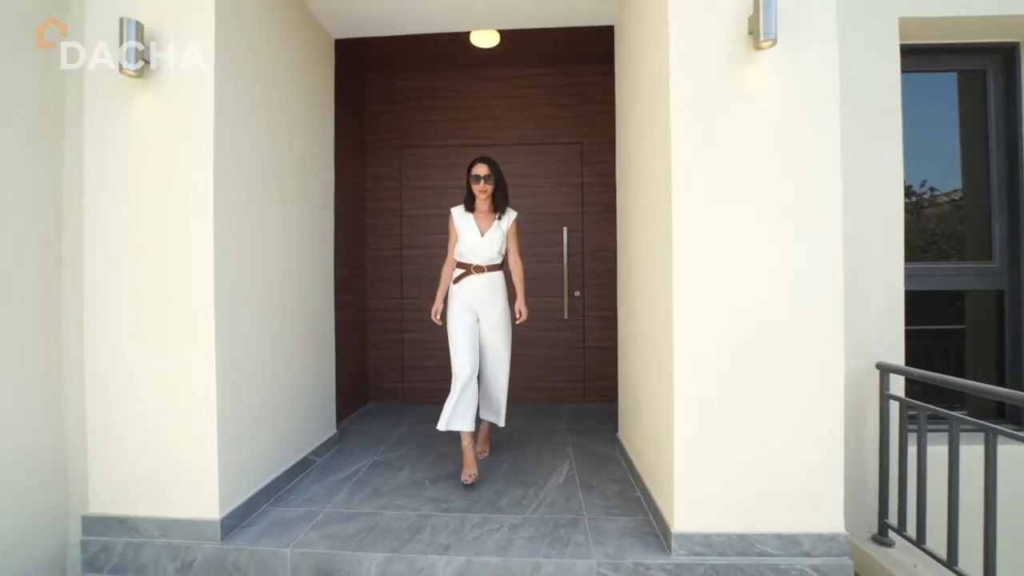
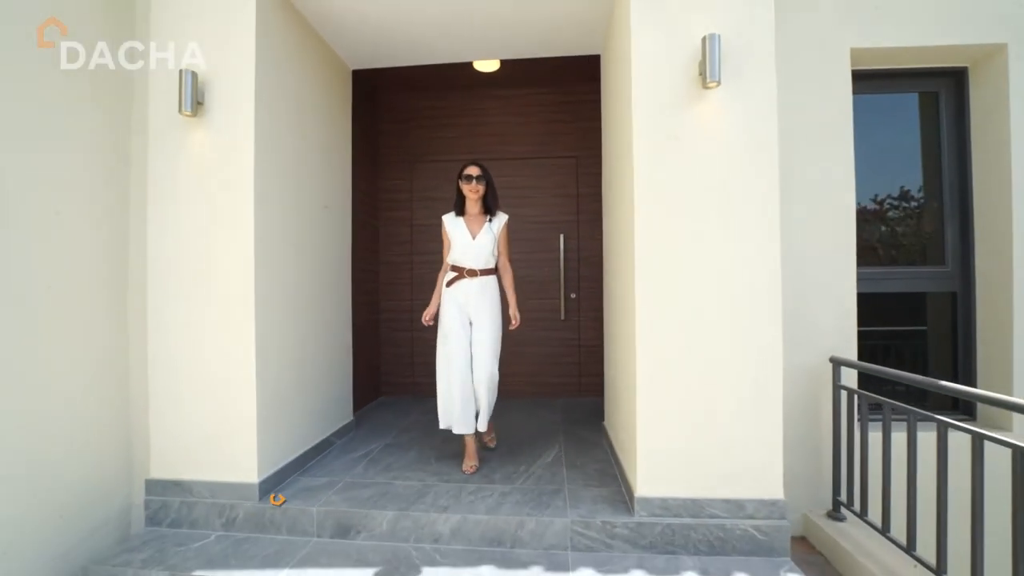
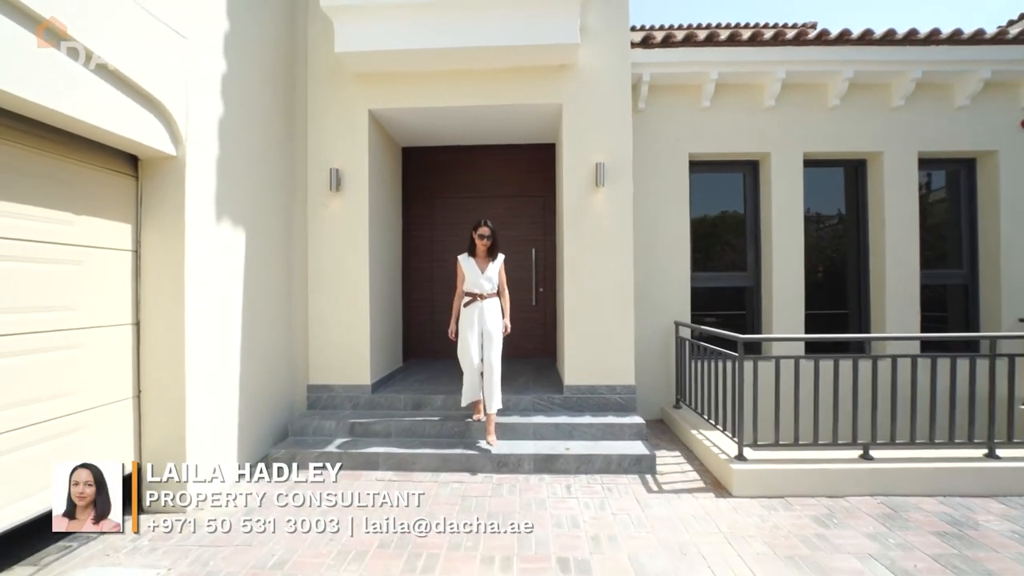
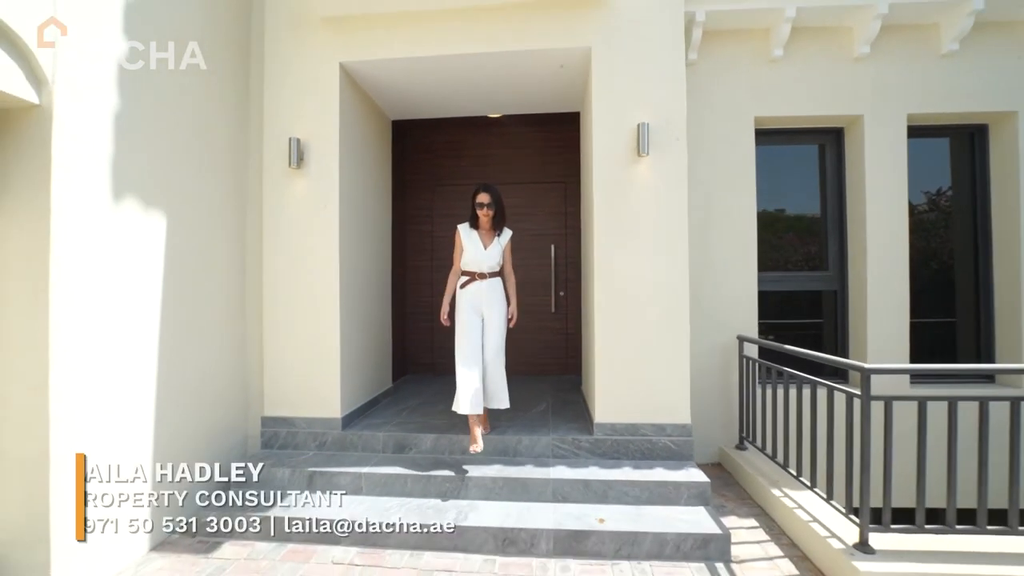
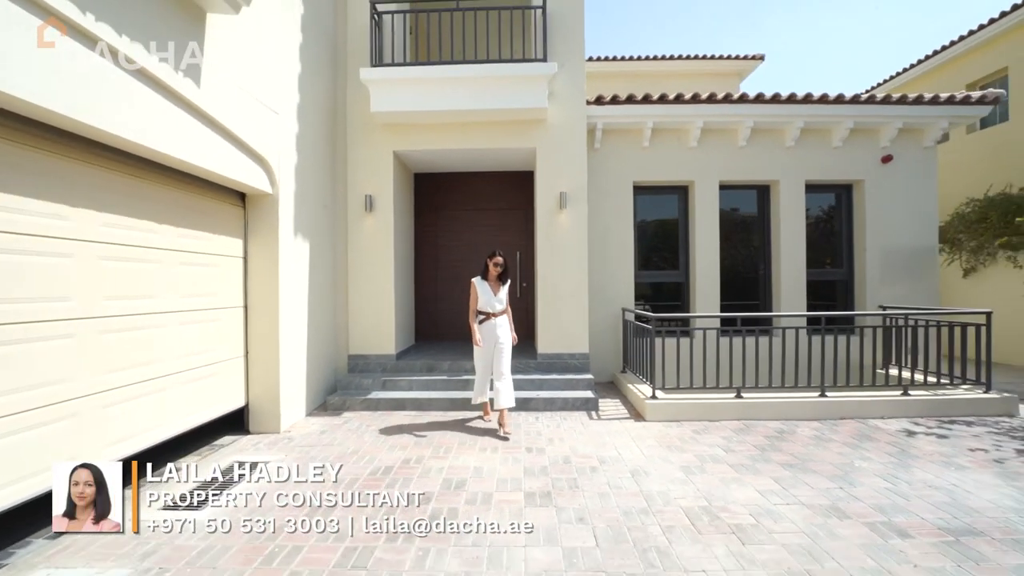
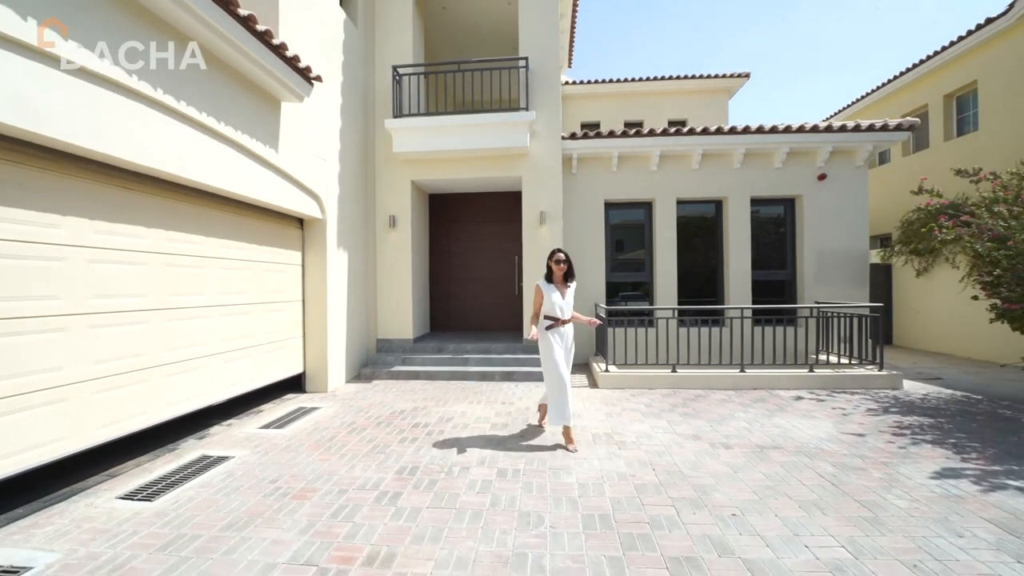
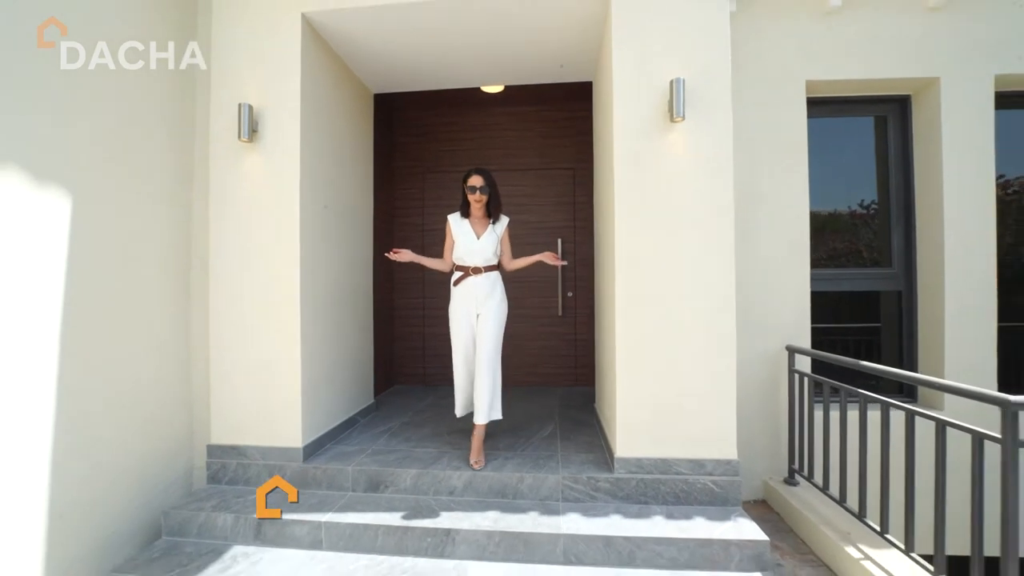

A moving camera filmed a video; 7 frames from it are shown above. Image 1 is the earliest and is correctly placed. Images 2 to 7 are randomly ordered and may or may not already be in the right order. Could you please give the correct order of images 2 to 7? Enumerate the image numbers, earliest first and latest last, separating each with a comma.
2, 7, 4, 3, 5, 6
